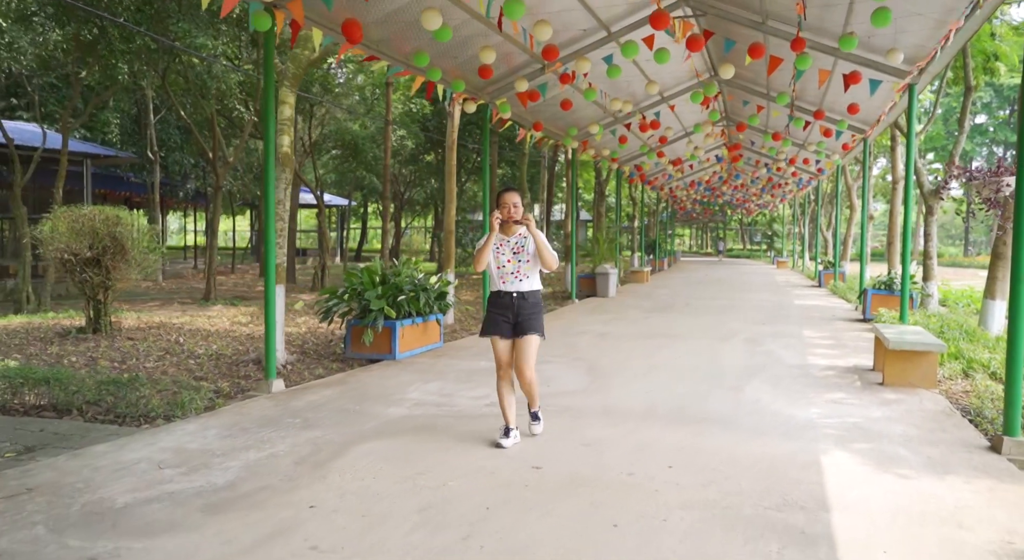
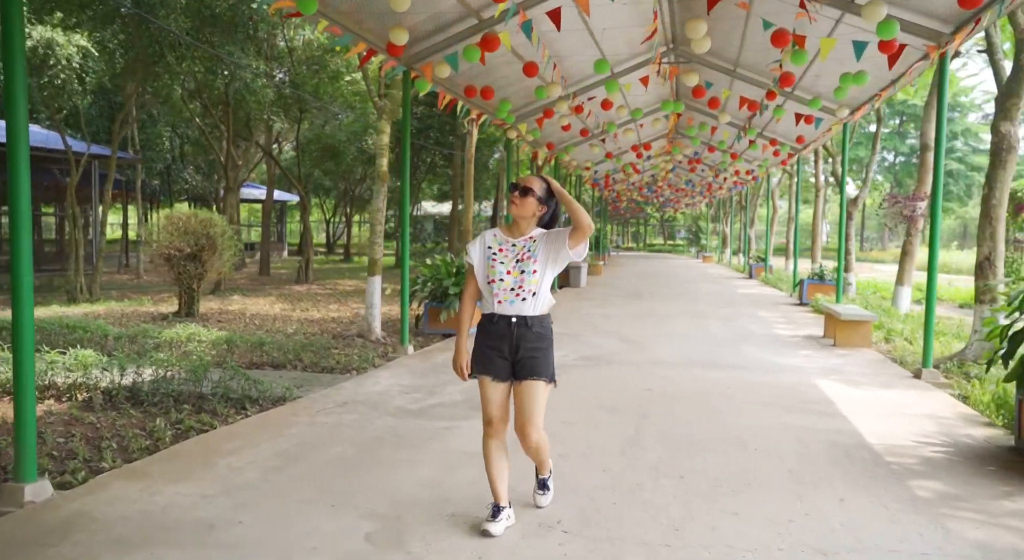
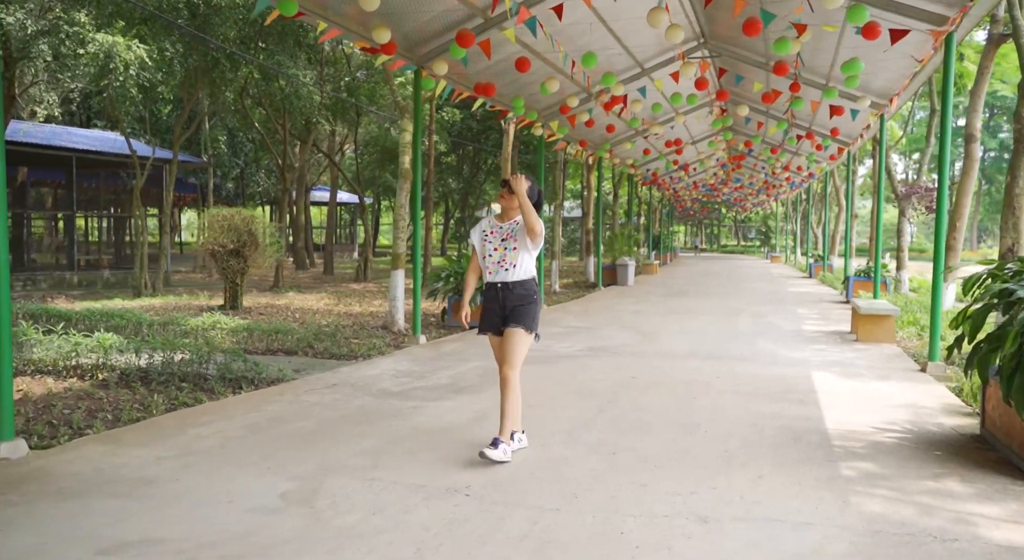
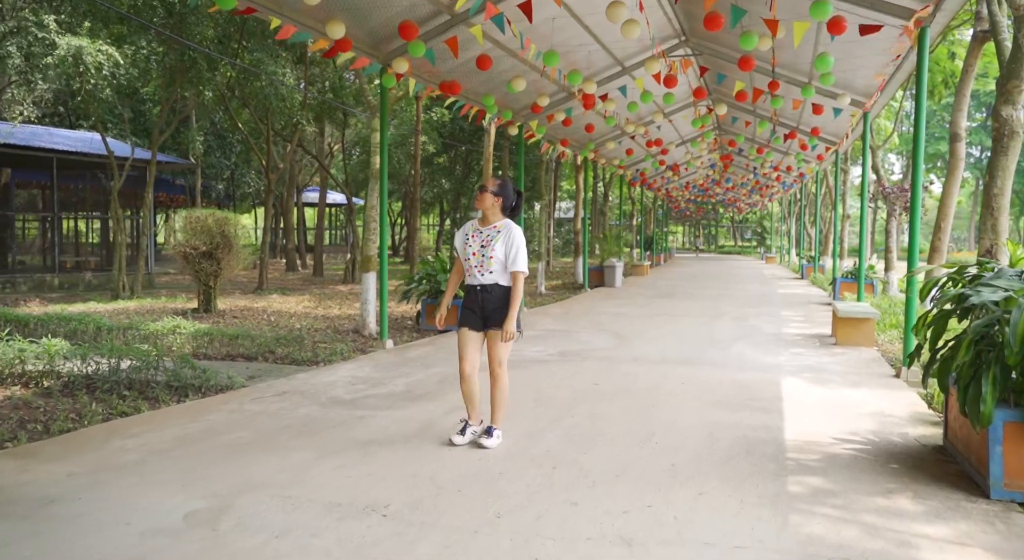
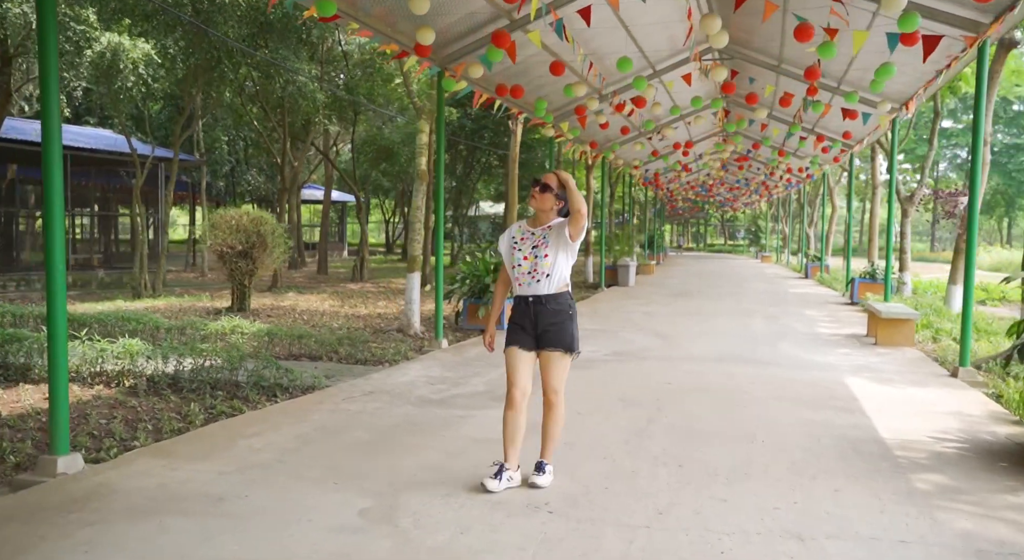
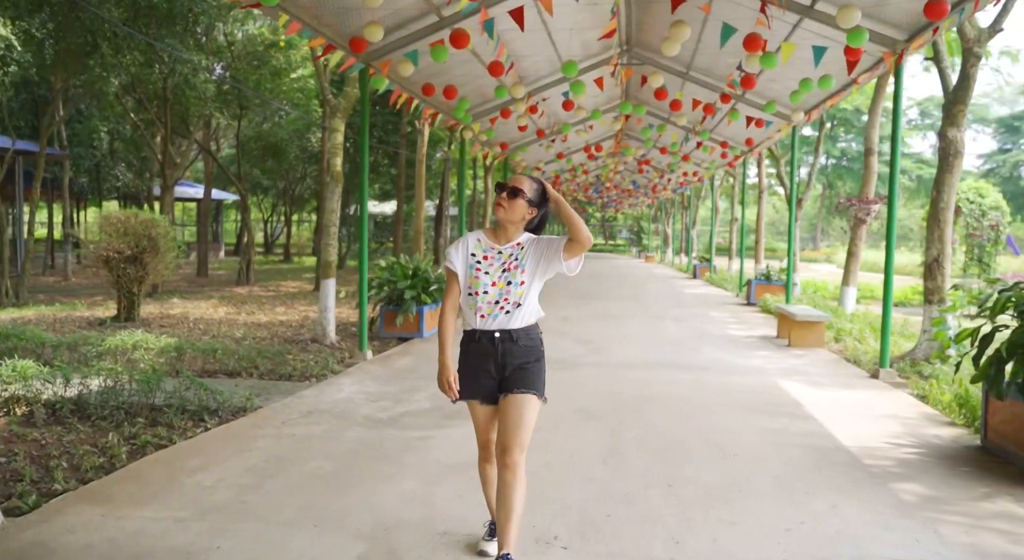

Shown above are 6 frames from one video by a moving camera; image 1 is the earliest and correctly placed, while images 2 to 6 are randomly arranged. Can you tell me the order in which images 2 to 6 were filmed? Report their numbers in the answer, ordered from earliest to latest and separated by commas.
4, 3, 5, 2, 6
